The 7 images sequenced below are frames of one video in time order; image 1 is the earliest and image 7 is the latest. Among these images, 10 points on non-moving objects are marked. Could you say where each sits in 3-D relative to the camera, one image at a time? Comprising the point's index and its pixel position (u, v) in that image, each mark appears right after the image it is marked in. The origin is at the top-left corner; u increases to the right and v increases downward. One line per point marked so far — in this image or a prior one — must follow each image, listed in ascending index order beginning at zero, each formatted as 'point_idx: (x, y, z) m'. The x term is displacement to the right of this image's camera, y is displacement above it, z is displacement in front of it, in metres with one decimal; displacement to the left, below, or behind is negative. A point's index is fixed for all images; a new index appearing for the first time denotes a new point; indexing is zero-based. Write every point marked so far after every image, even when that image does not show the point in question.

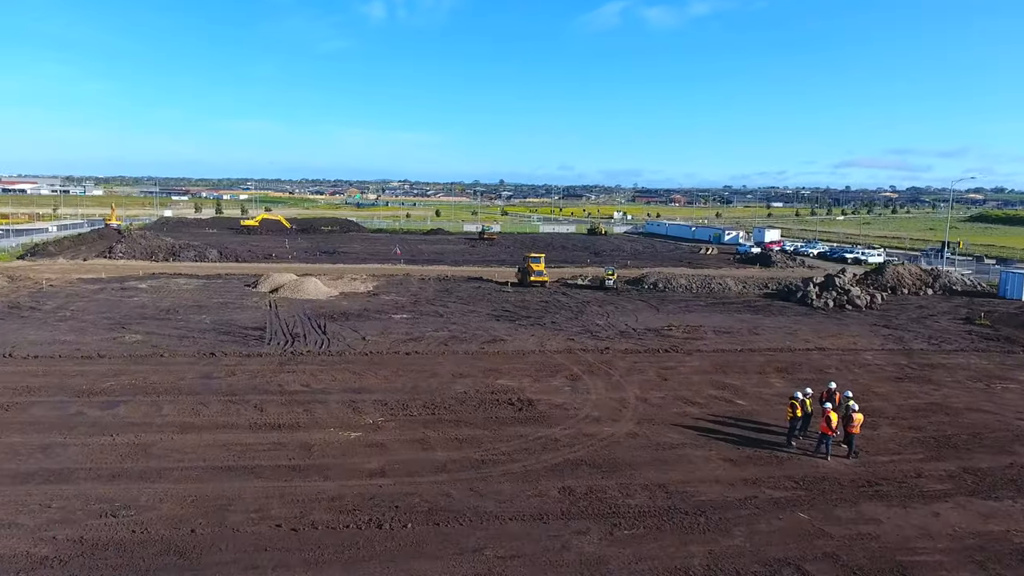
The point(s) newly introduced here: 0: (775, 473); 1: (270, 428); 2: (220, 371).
0: (+5.2, -3.7, +13.4) m
1: (-5.3, -3.1, +14.9) m
2: (-8.4, -2.4, +19.4) m
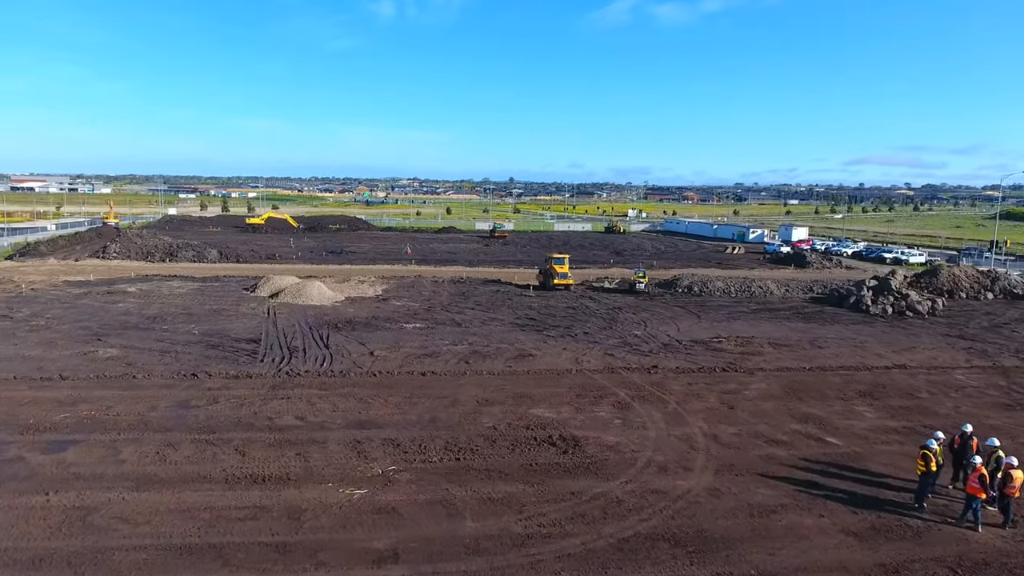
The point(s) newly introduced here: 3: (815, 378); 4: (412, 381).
0: (+6.0, -3.9, +10.0) m
1: (-4.5, -3.4, +11.7) m
2: (-7.5, -2.6, +16.2) m
3: (+8.7, -2.6, +19.6) m
4: (-2.7, -2.5, +18.0) m
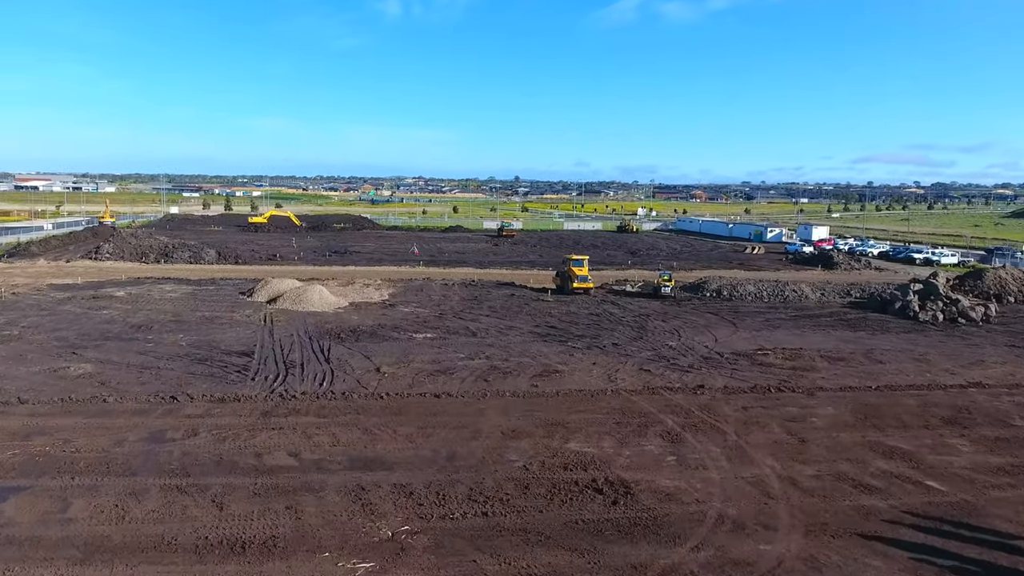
0: (+6.6, -4.2, +7.5) m
1: (-3.9, -3.6, +9.3) m
2: (-6.8, -2.9, +13.8) m
3: (+9.4, -2.8, +17.1) m
4: (-2.0, -2.7, +15.5) m
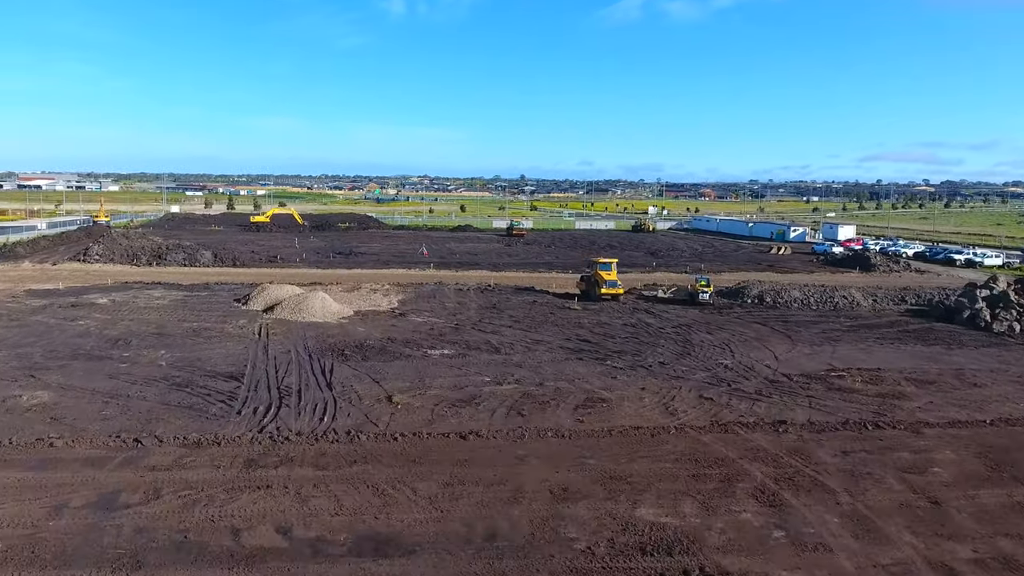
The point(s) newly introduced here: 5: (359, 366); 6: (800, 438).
0: (+7.4, -4.5, +4.4) m
1: (-3.1, -3.9, +6.2) m
2: (-6.0, -3.2, +10.8) m
3: (+10.3, -3.1, +13.9) m
4: (-1.1, -3.0, +12.5) m
5: (-4.3, -2.2, +19.0) m
6: (+5.9, -3.0, +13.8) m
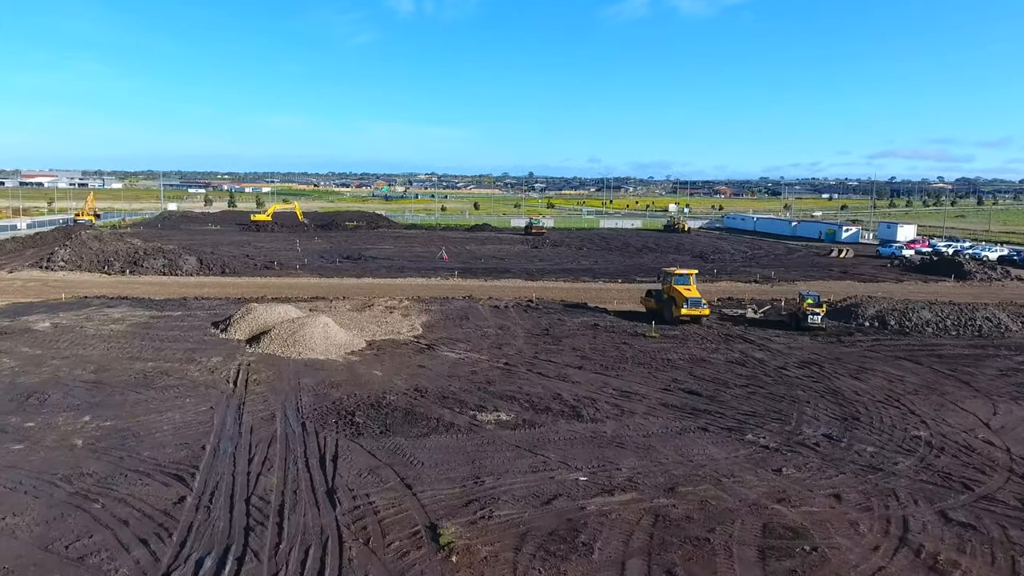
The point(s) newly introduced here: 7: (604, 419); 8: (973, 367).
0: (+9.1, -5.3, -2.3) m
1: (-1.4, -4.7, -0.3) m
2: (-4.2, -3.9, +4.2) m
3: (+12.0, -3.9, +7.3) m
4: (+0.6, -3.7, +5.9) m
5: (-2.4, -2.9, +12.4) m
6: (+7.6, -3.8, +7.1) m
7: (+1.9, -2.7, +14.2) m
8: (+13.1, -2.2, +19.2) m
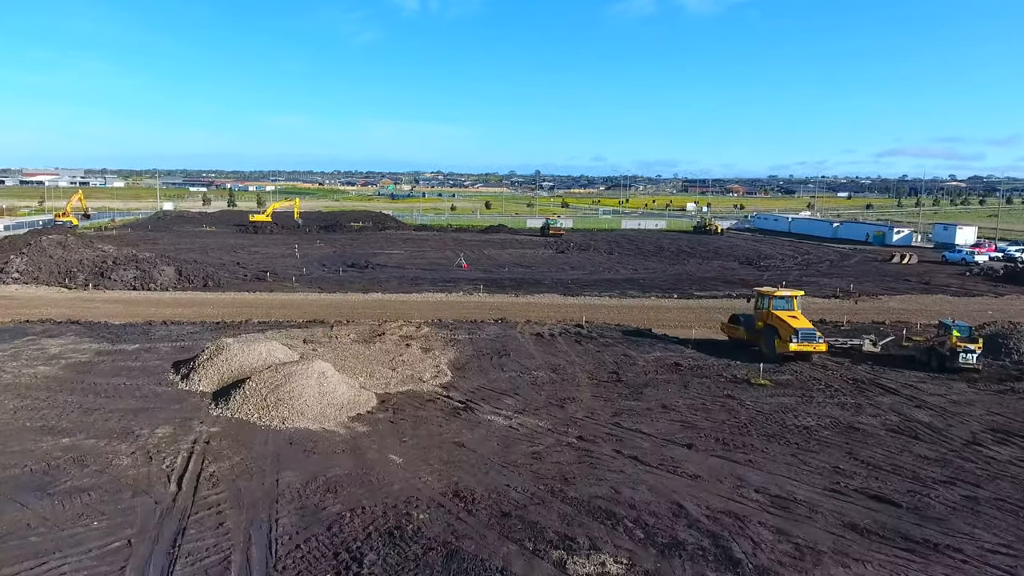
0: (+10.3, -6.1, -8.0) m
1: (-0.1, -5.5, -6.0) m
2: (-2.9, -4.7, -1.4) m
3: (+13.4, -4.7, +1.5) m
4: (+1.9, -4.5, +0.3) m
5: (-1.1, -3.7, +6.8) m
6: (+9.0, -4.6, +1.5) m
7: (+3.3, -3.5, +8.5) m
8: (+14.5, -3.0, +13.5) m
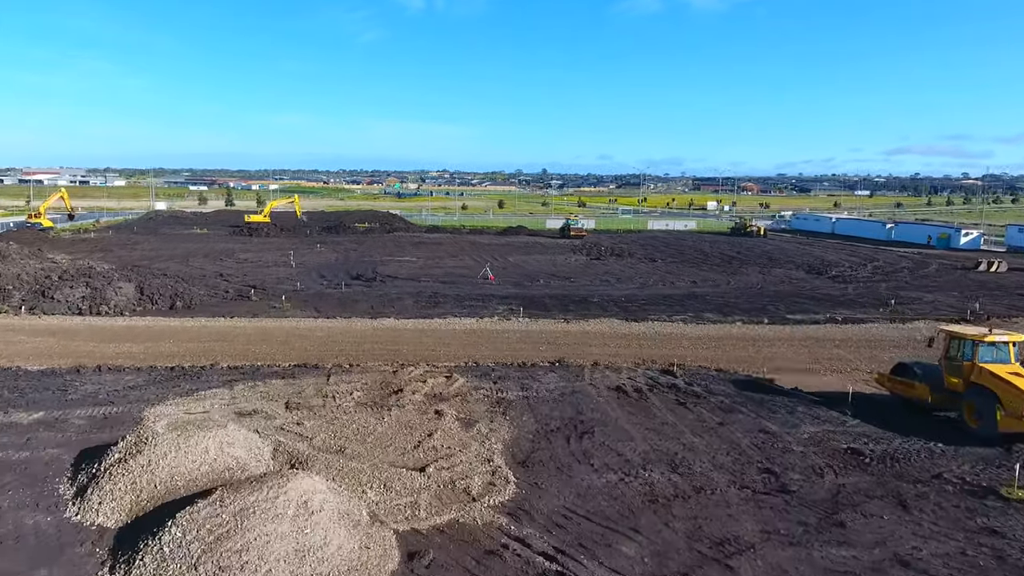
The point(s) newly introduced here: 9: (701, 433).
0: (+11.7, -6.9, -14.4) m
1: (+1.3, -6.3, -12.3) m
2: (-1.5, -5.6, -7.7) m
3: (+14.8, -5.5, -4.9) m
4: (+3.4, -5.4, -6.1) m
5: (+0.4, -4.5, +0.5) m
6: (+10.4, -5.4, -4.9) m
7: (+4.8, -4.3, +2.2) m
8: (+16.0, -3.8, +7.1) m
9: (+3.5, -2.6, +12.7) m
